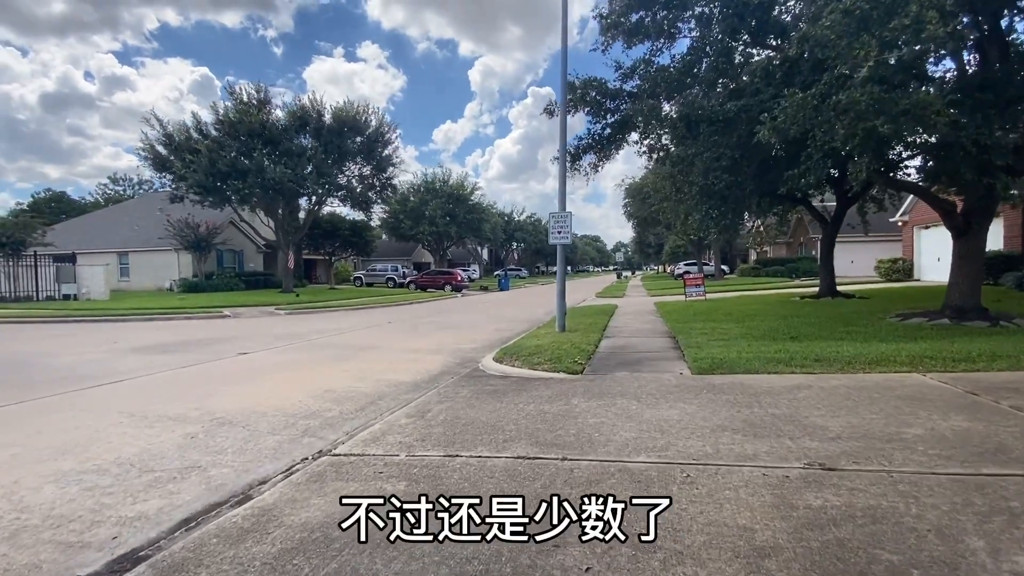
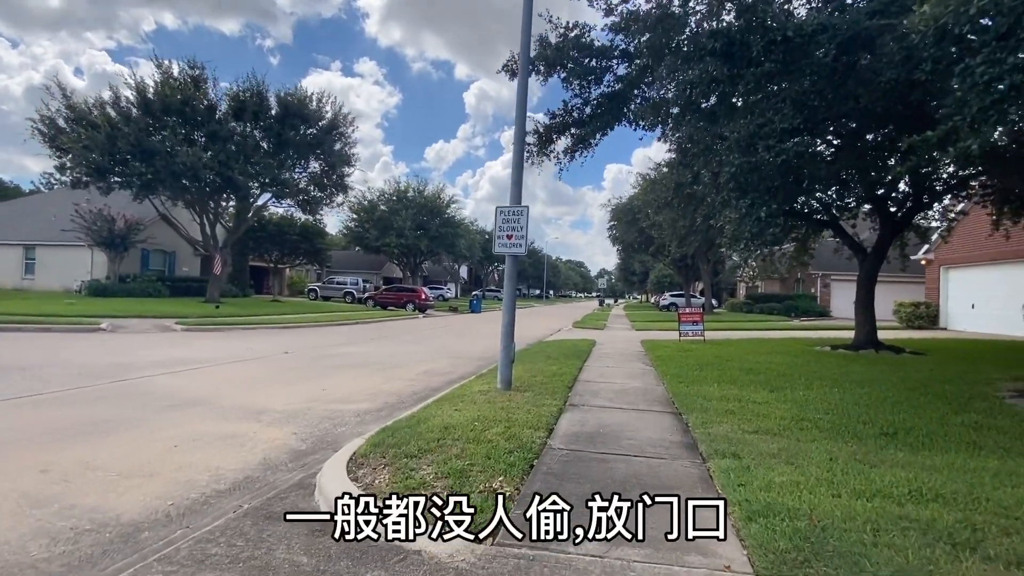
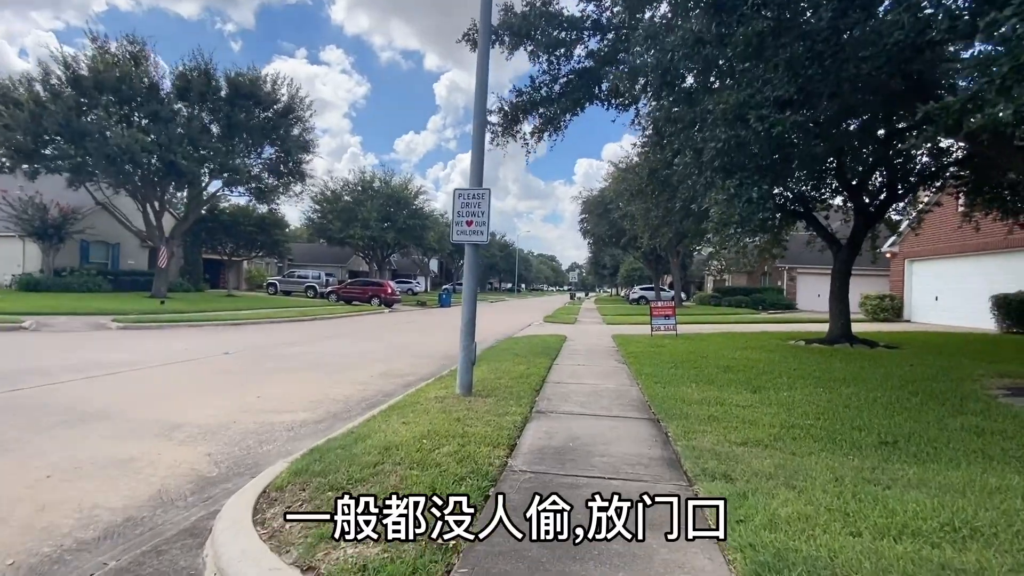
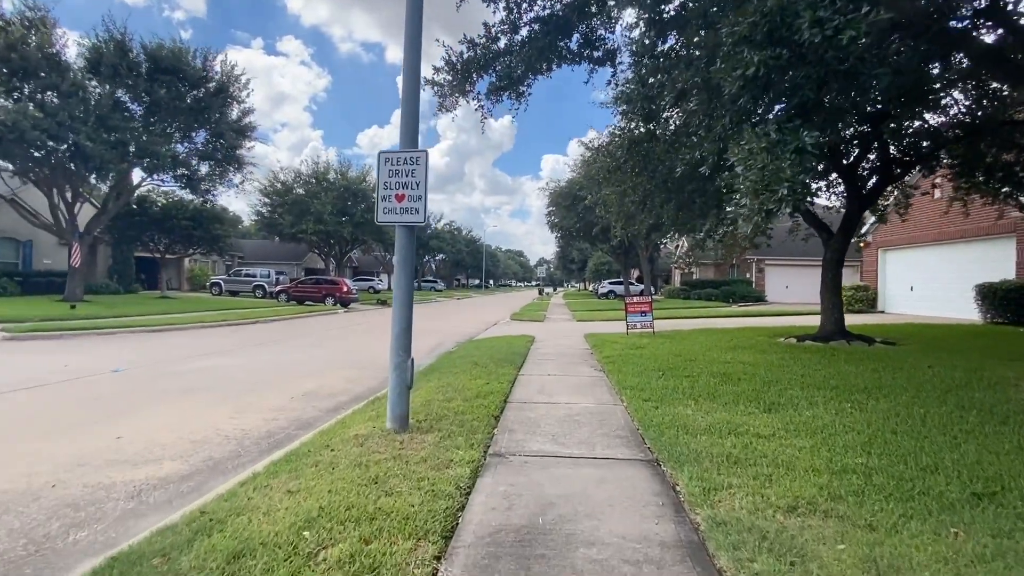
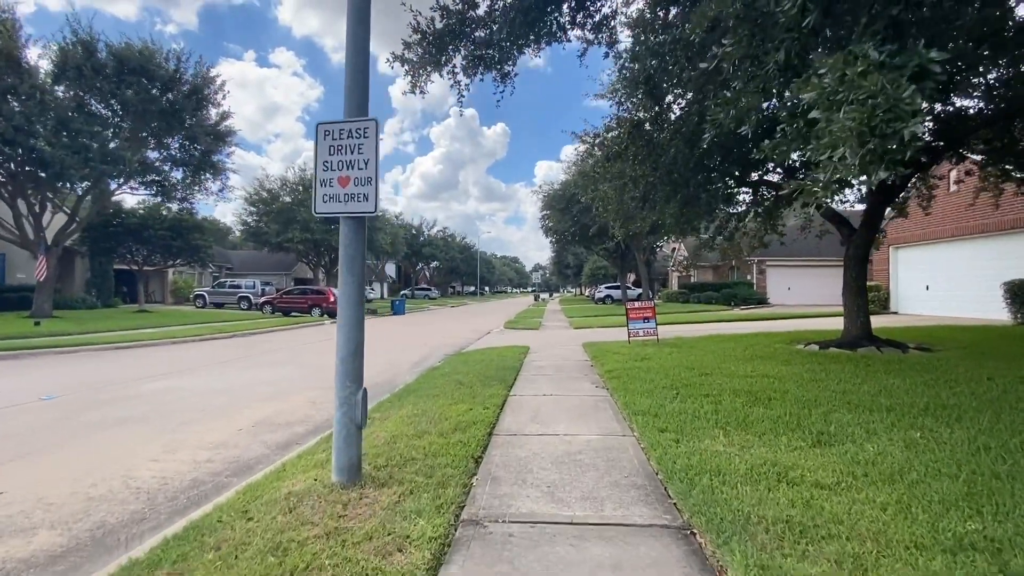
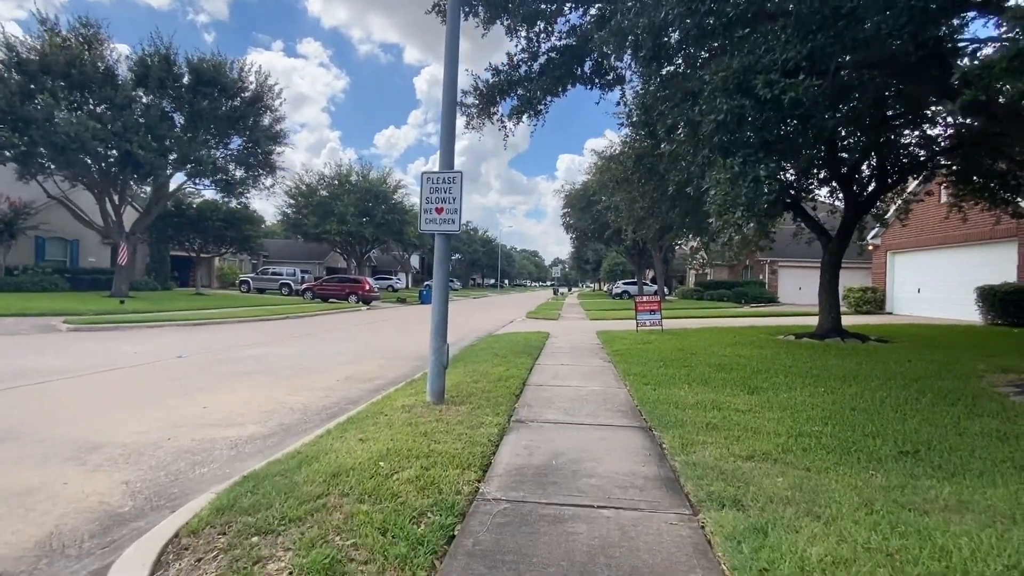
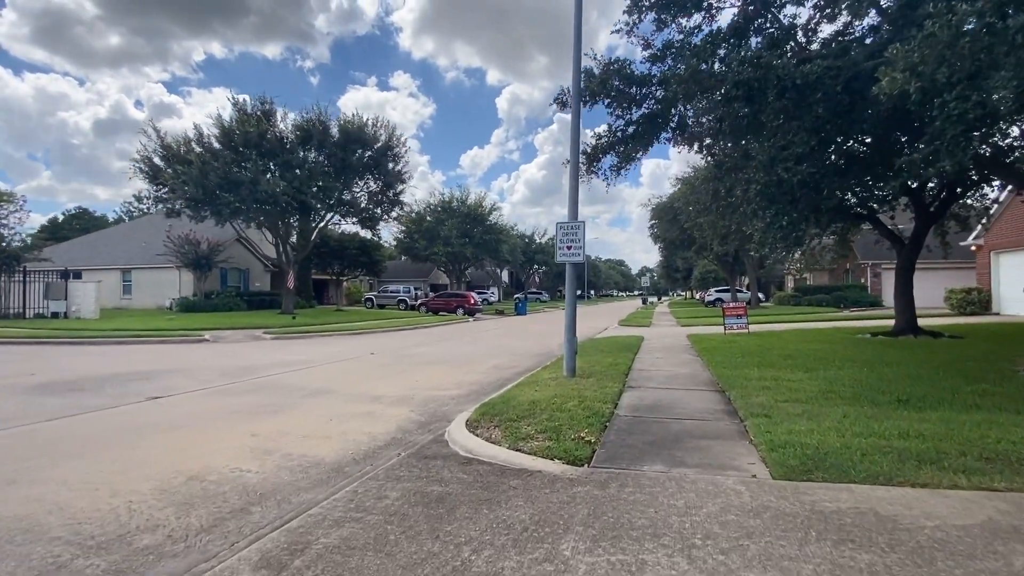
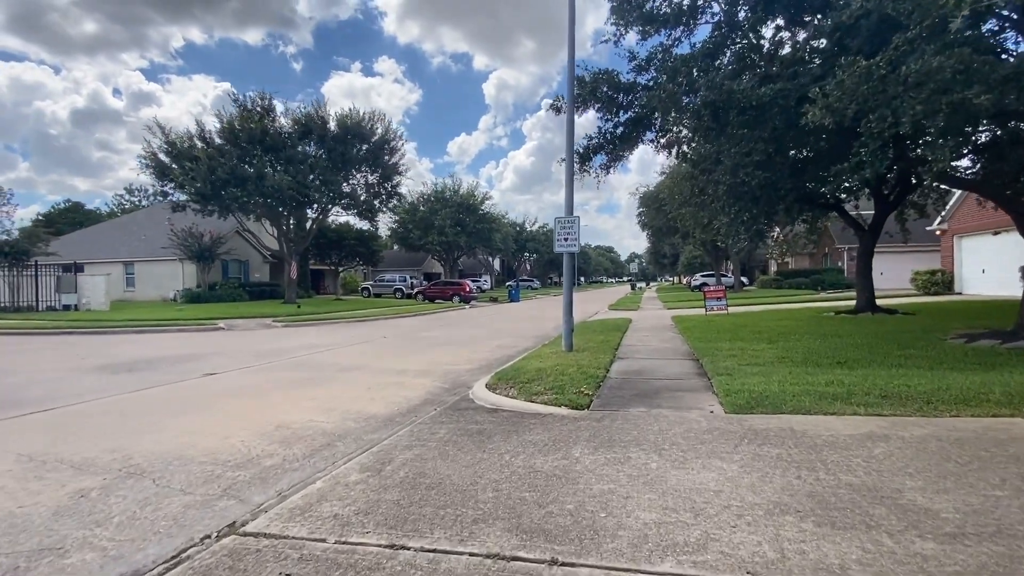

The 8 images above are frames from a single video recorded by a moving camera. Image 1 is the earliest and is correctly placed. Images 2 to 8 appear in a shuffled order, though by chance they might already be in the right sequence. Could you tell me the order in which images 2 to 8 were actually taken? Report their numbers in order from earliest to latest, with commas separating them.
8, 7, 2, 3, 6, 4, 5
